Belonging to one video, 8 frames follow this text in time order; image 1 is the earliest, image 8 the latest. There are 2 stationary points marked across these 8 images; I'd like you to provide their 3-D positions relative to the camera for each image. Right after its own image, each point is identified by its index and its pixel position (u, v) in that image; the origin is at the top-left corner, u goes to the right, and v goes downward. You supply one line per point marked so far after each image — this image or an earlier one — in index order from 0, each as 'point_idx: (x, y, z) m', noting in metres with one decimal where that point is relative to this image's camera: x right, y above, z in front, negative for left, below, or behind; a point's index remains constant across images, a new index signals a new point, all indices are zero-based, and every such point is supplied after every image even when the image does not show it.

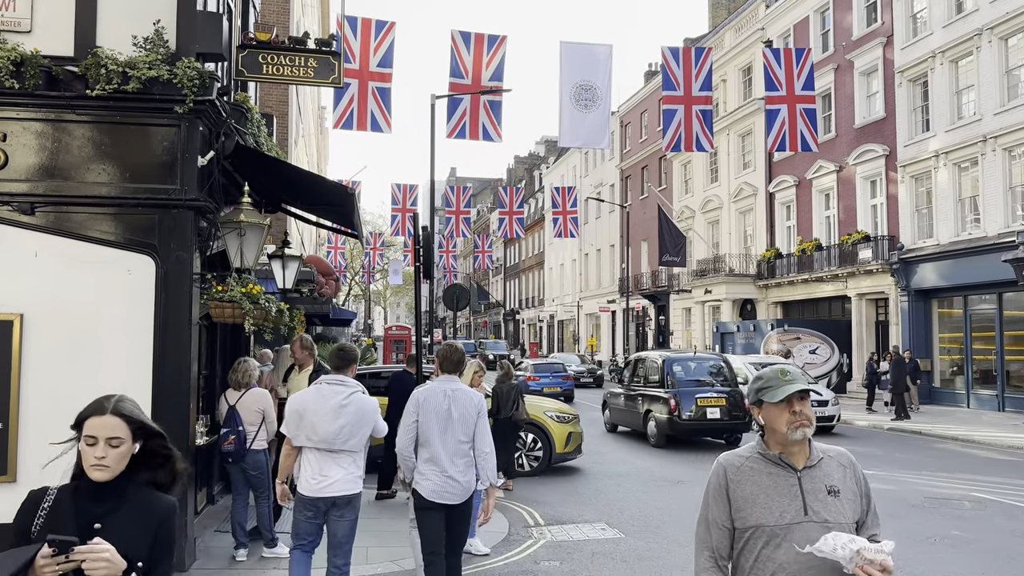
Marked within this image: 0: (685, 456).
0: (+2.7, -2.8, +13.4) m
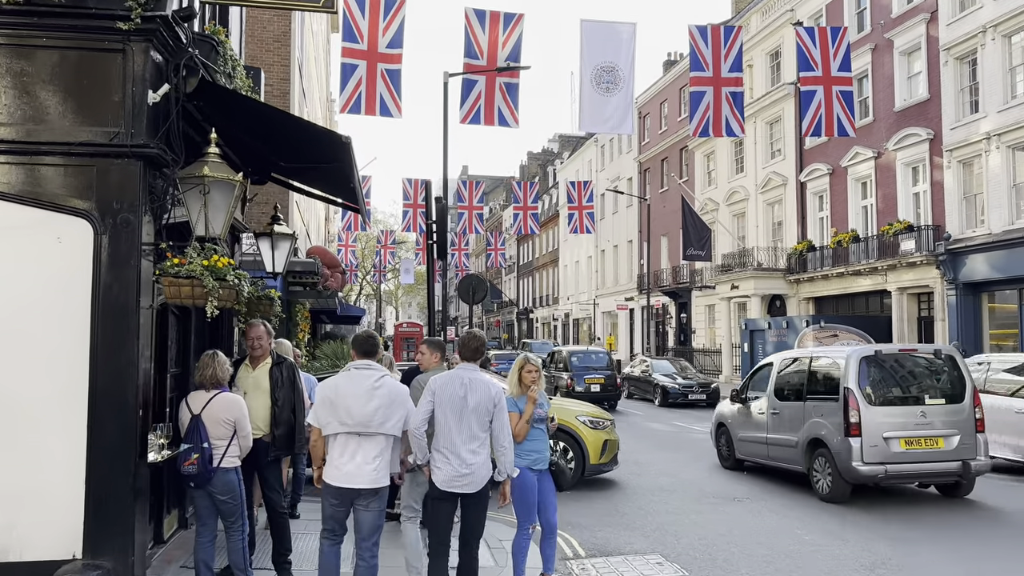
0: (+3.1, -2.6, +11.8) m
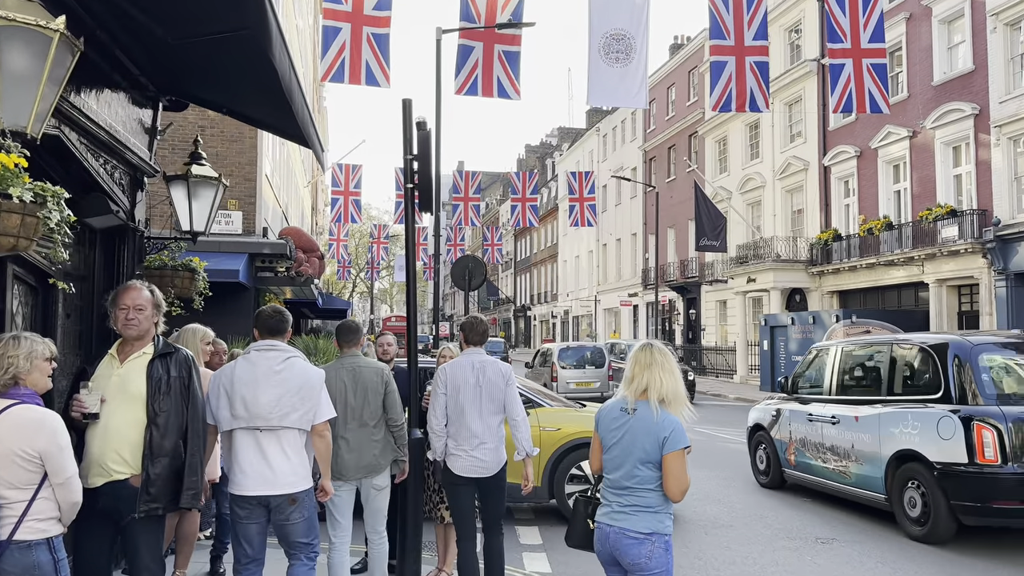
0: (+3.2, -2.3, +9.4) m
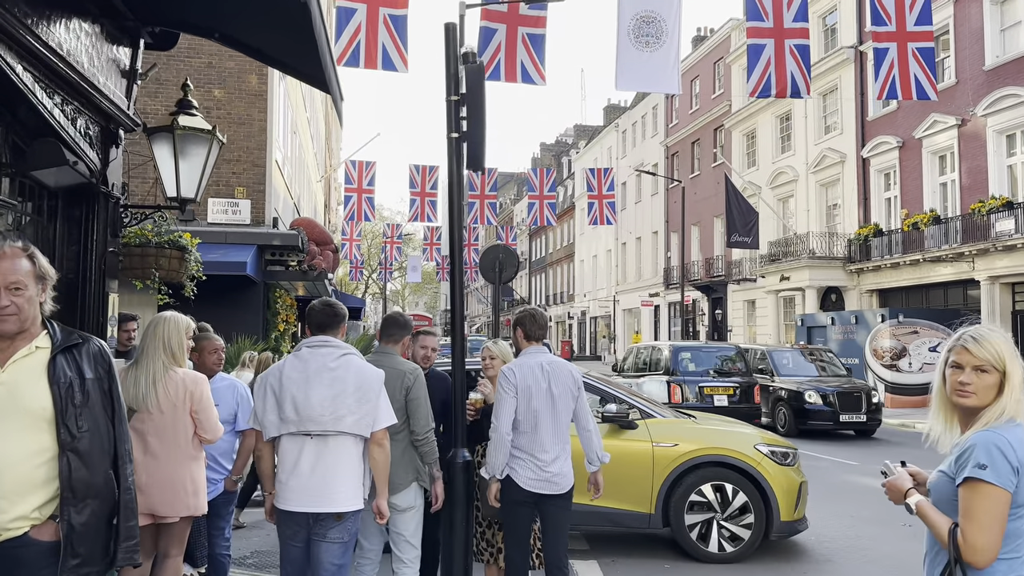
0: (+3.6, -2.2, +8.1) m
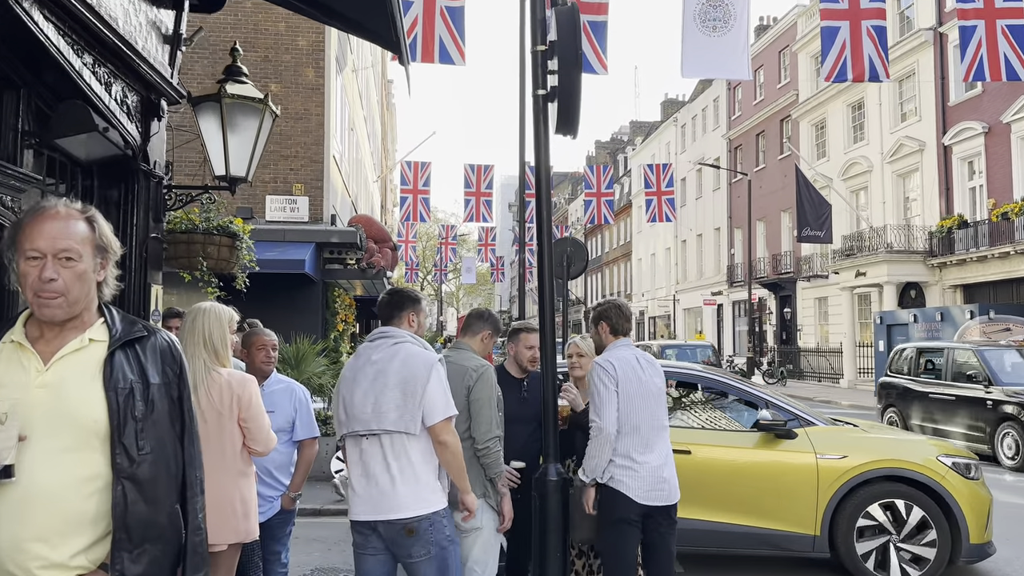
0: (+4.3, -2.1, +7.2) m
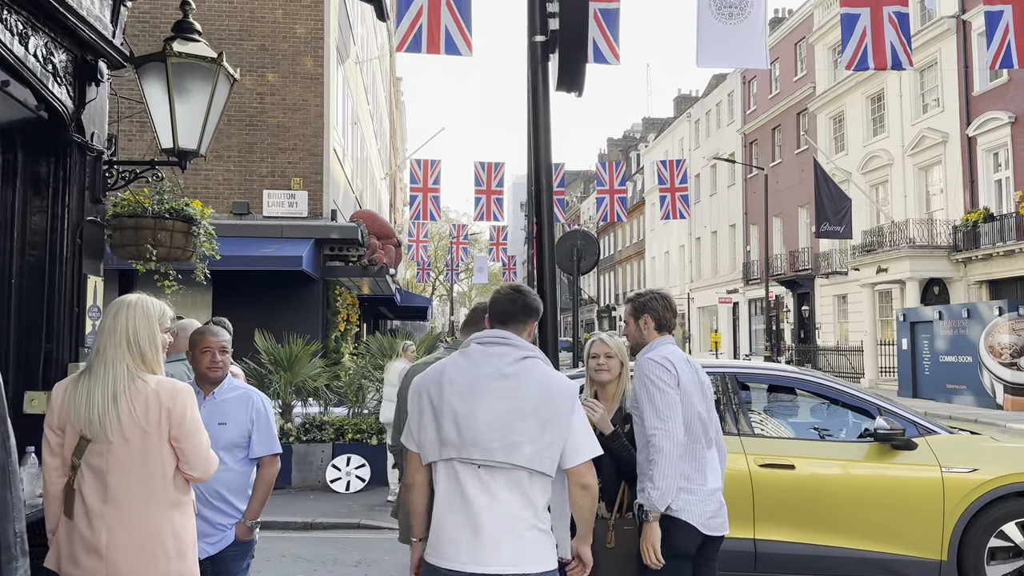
0: (+4.4, -2.1, +6.5) m
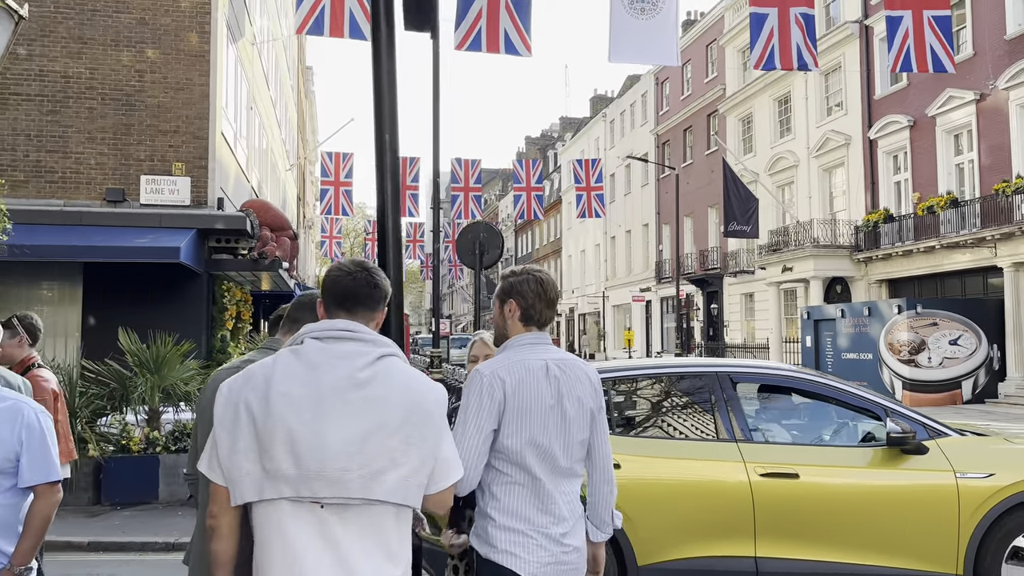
0: (+3.5, -2.0, +6.3) m
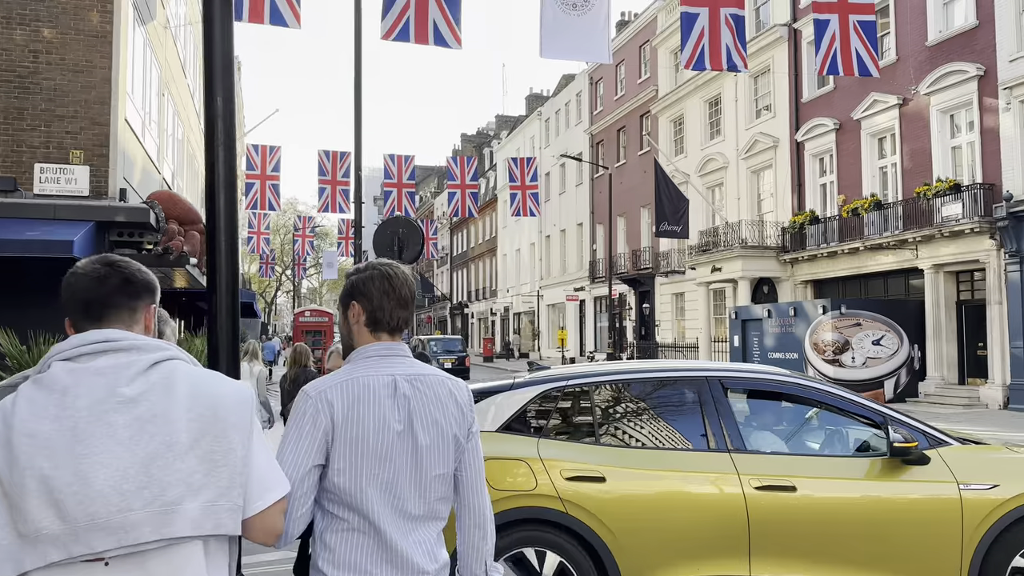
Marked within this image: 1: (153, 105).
0: (+2.8, -2.0, +6.1) m
1: (-6.7, +3.5, +15.5) m
